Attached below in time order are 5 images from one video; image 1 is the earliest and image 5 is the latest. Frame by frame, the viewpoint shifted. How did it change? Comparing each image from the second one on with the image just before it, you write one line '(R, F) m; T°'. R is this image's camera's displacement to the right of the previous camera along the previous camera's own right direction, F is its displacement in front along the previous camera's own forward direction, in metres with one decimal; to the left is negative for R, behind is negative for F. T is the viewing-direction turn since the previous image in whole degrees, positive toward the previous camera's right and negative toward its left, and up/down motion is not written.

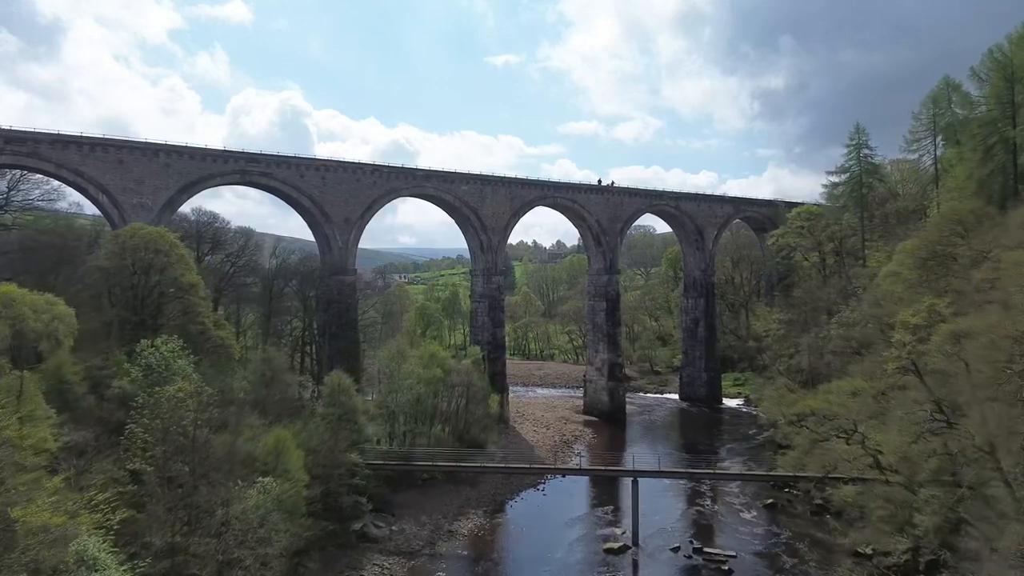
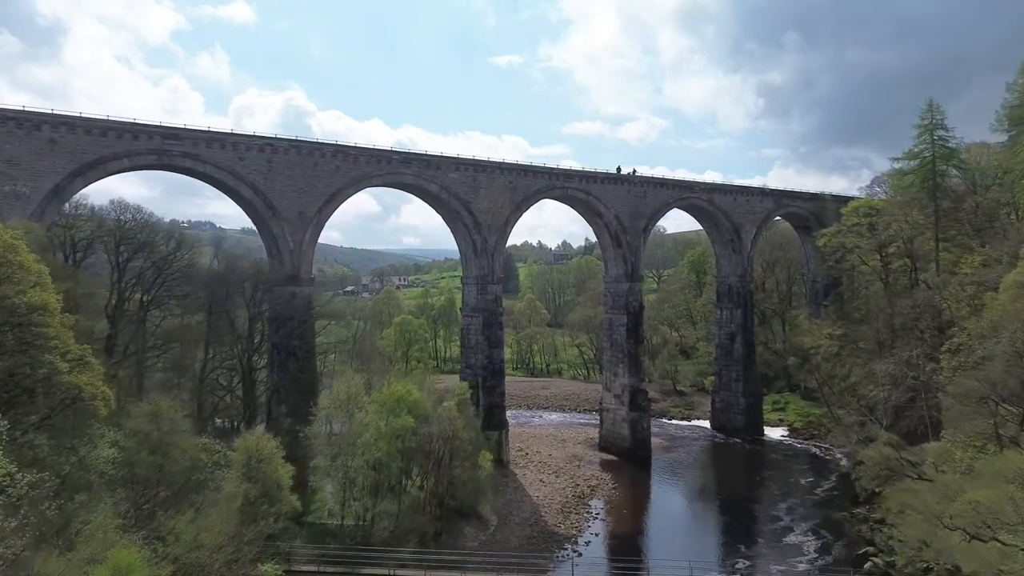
(+0.1, +4.7) m; 0°
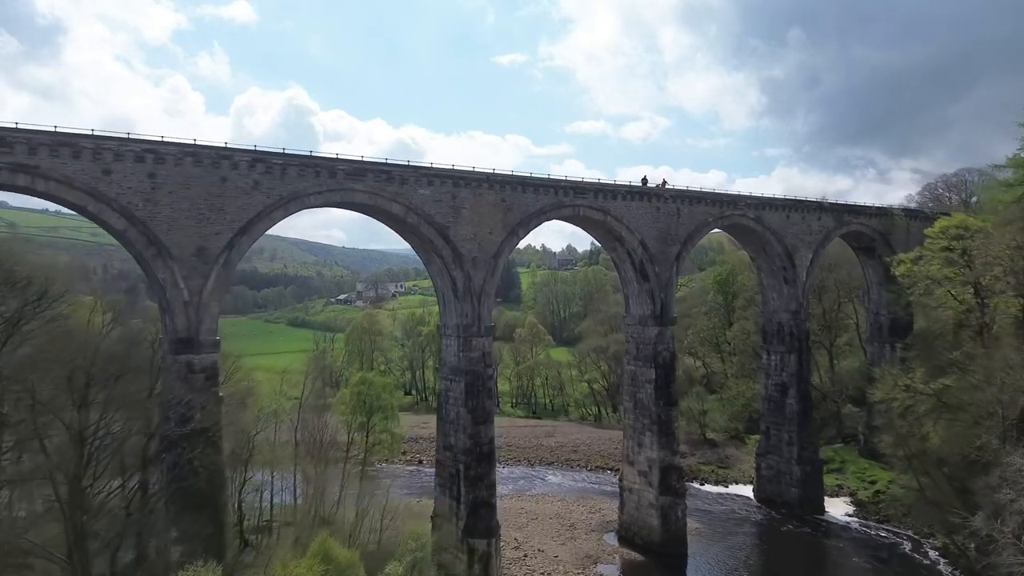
(+0.2, +5.1) m; 0°
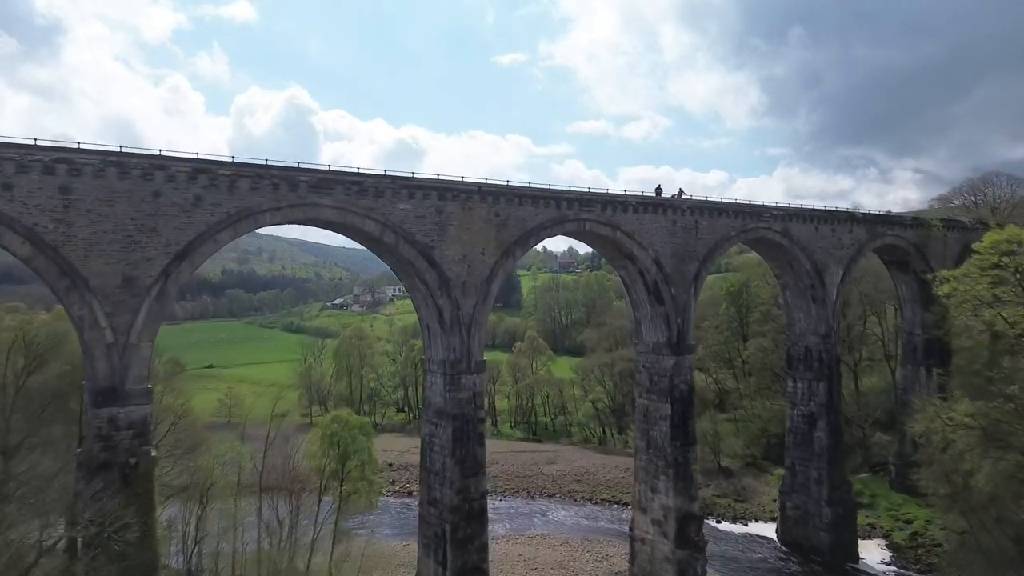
(+0.1, +2.1) m; 0°
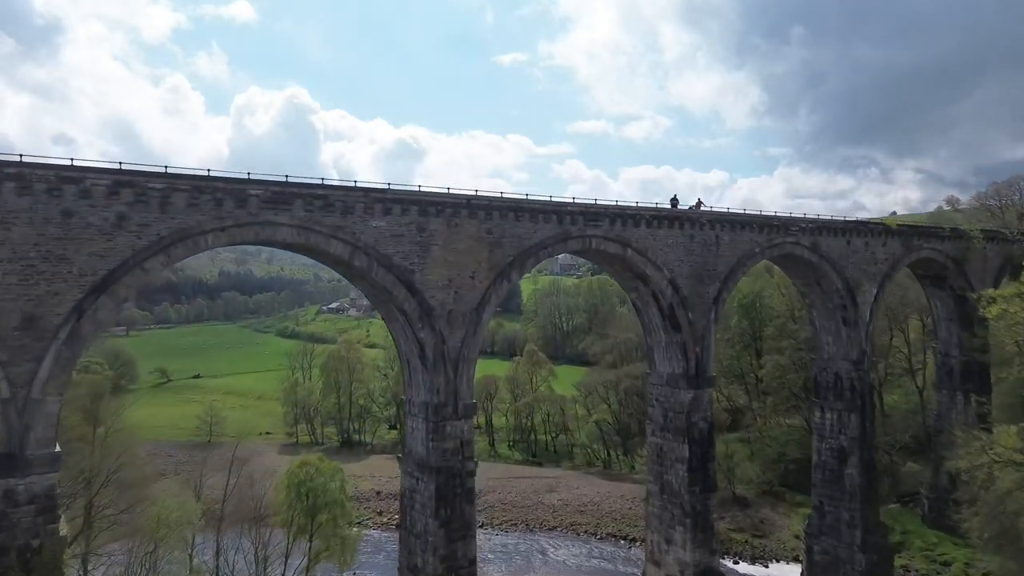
(+0.1, +1.9) m; 0°
